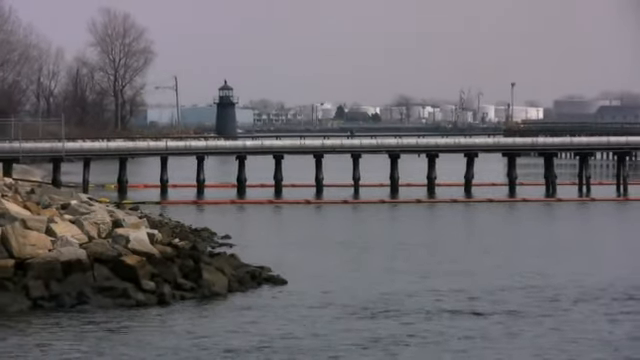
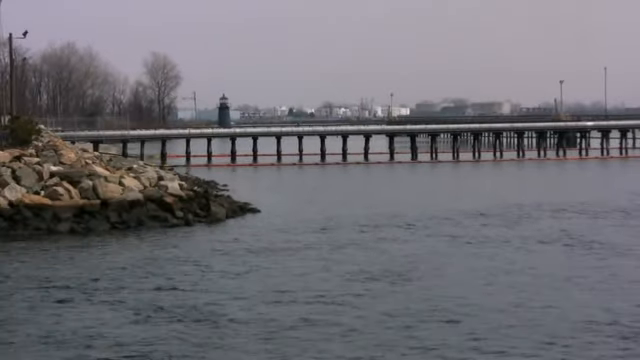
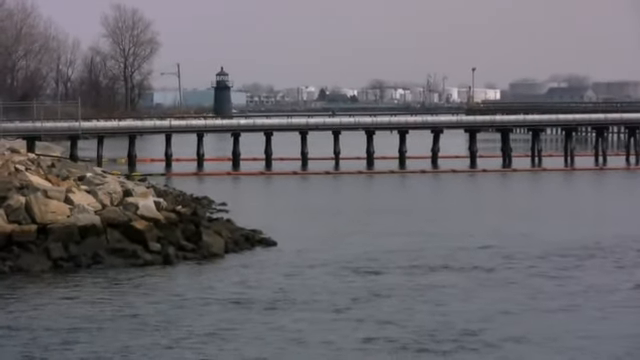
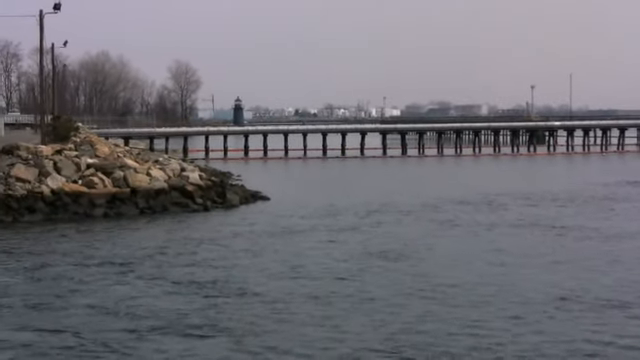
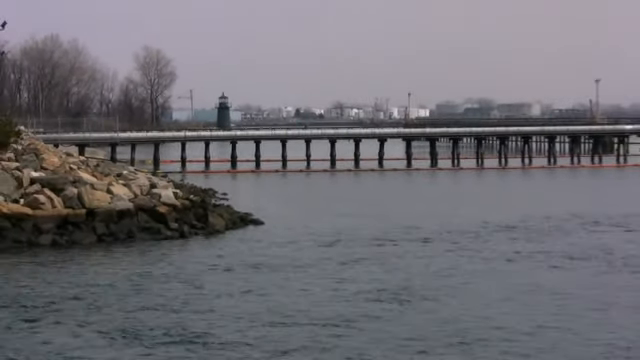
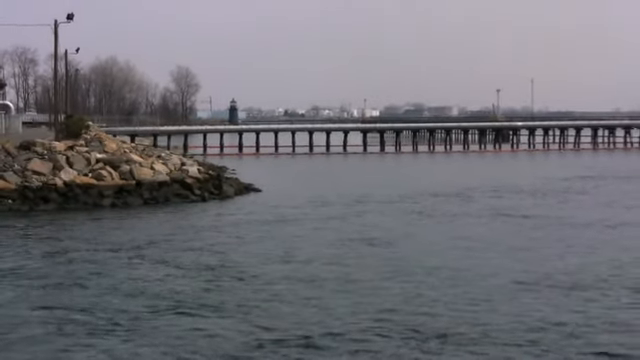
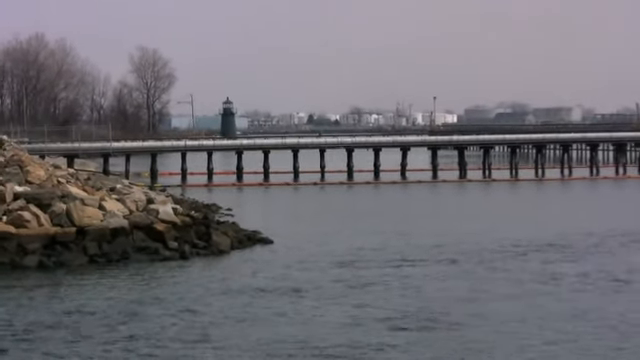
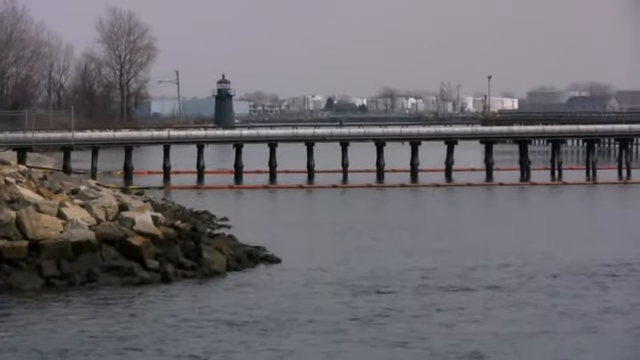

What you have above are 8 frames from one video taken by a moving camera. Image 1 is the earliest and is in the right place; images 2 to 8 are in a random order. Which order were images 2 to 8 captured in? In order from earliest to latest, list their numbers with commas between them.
8, 3, 7, 5, 2, 4, 6
